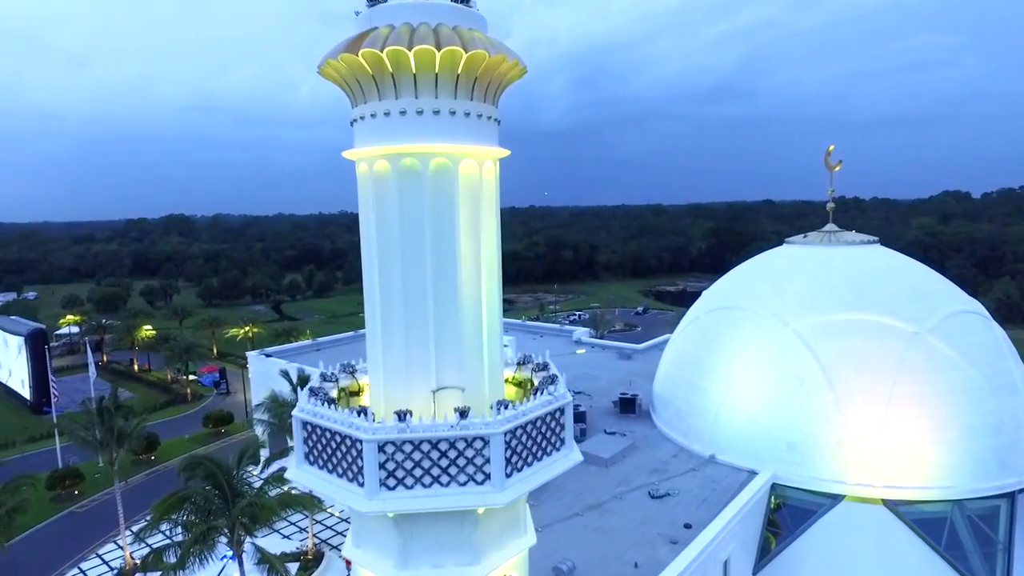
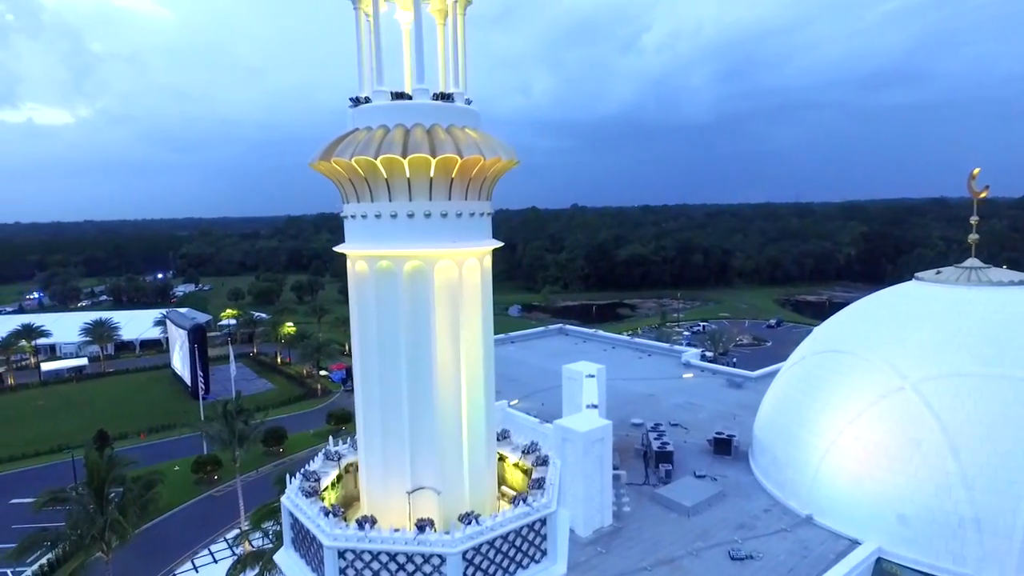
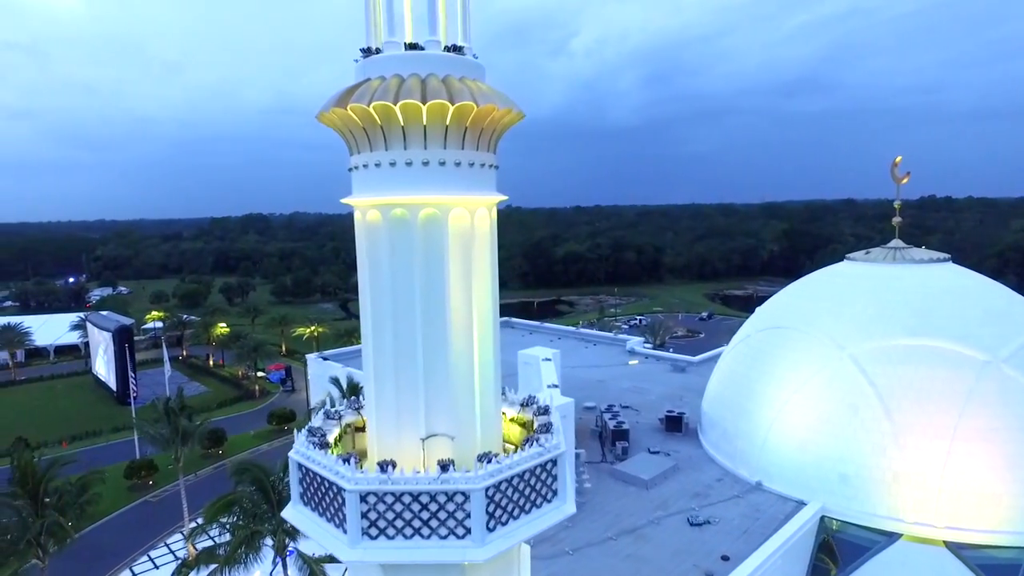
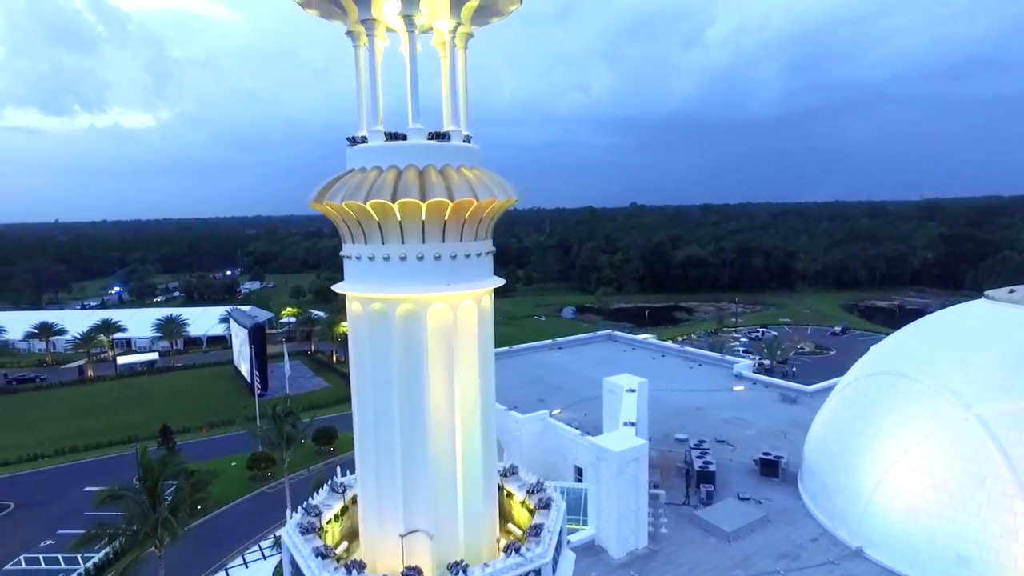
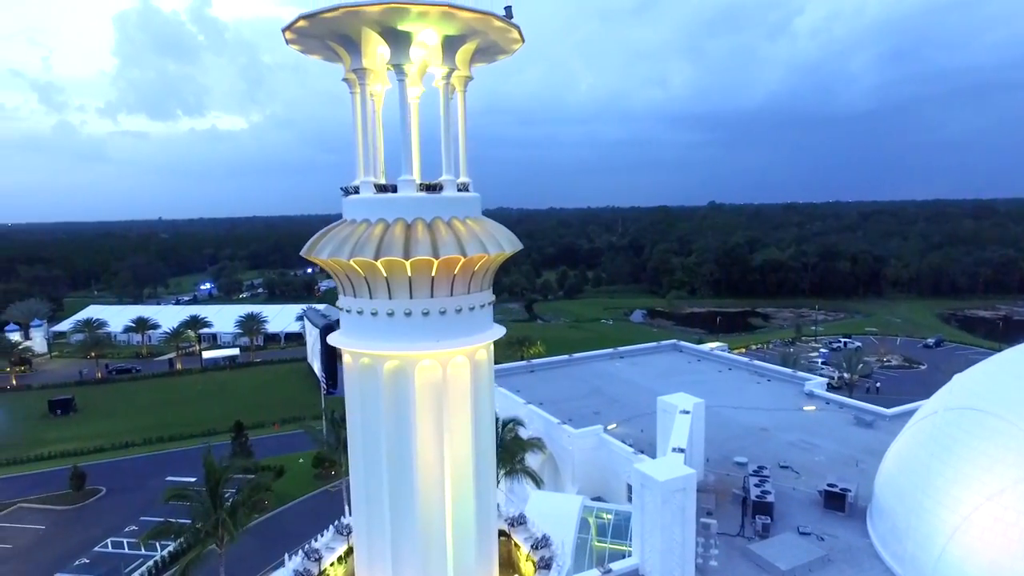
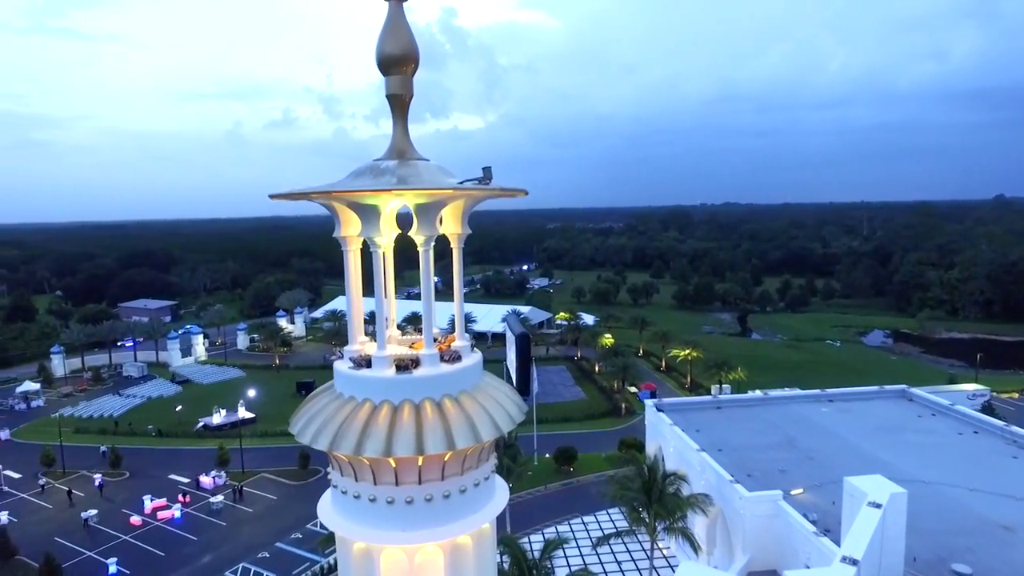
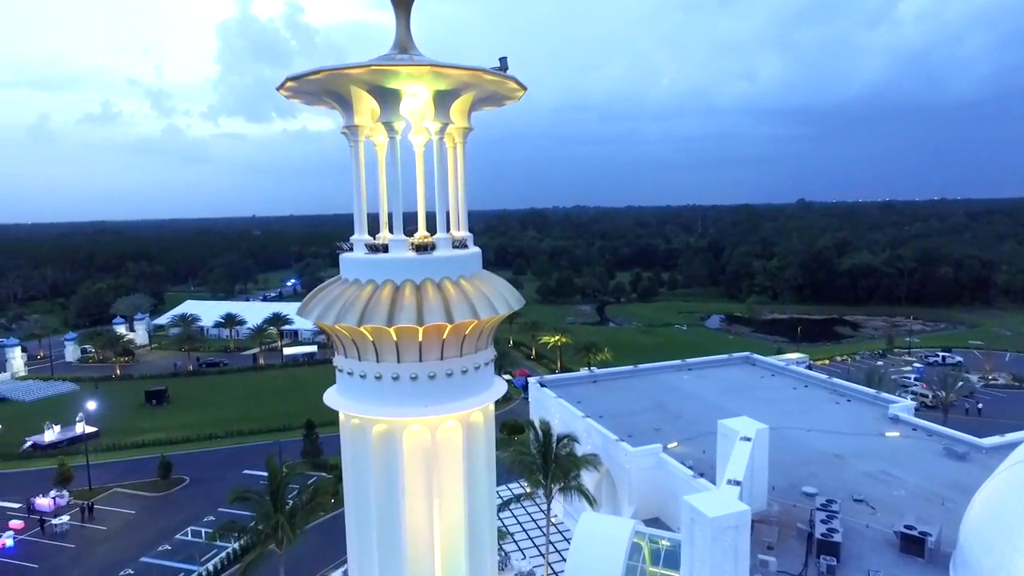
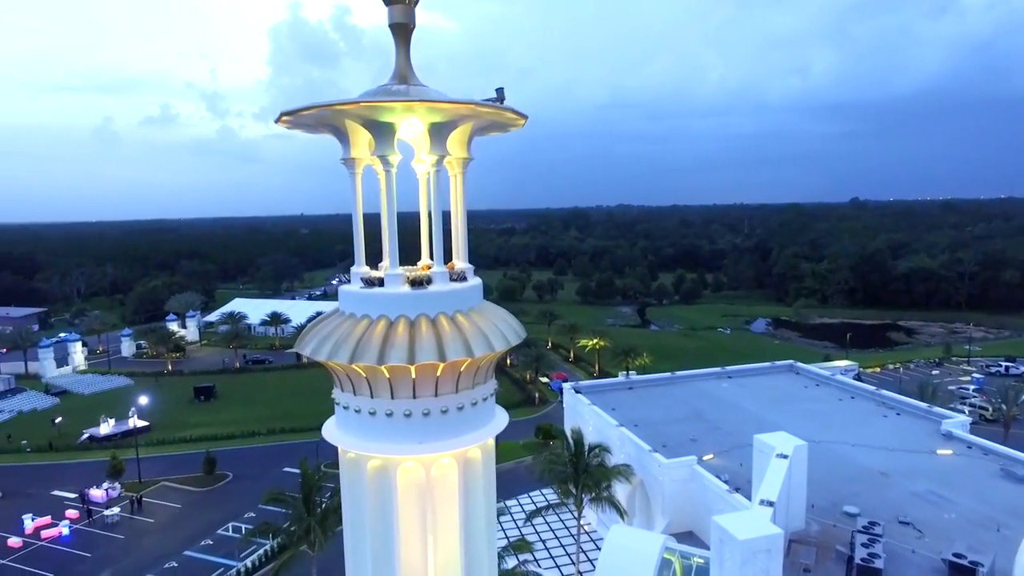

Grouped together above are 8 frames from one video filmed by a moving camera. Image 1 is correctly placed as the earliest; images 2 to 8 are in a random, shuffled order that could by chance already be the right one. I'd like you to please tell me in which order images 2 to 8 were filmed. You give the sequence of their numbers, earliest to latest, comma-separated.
3, 2, 4, 5, 7, 8, 6
